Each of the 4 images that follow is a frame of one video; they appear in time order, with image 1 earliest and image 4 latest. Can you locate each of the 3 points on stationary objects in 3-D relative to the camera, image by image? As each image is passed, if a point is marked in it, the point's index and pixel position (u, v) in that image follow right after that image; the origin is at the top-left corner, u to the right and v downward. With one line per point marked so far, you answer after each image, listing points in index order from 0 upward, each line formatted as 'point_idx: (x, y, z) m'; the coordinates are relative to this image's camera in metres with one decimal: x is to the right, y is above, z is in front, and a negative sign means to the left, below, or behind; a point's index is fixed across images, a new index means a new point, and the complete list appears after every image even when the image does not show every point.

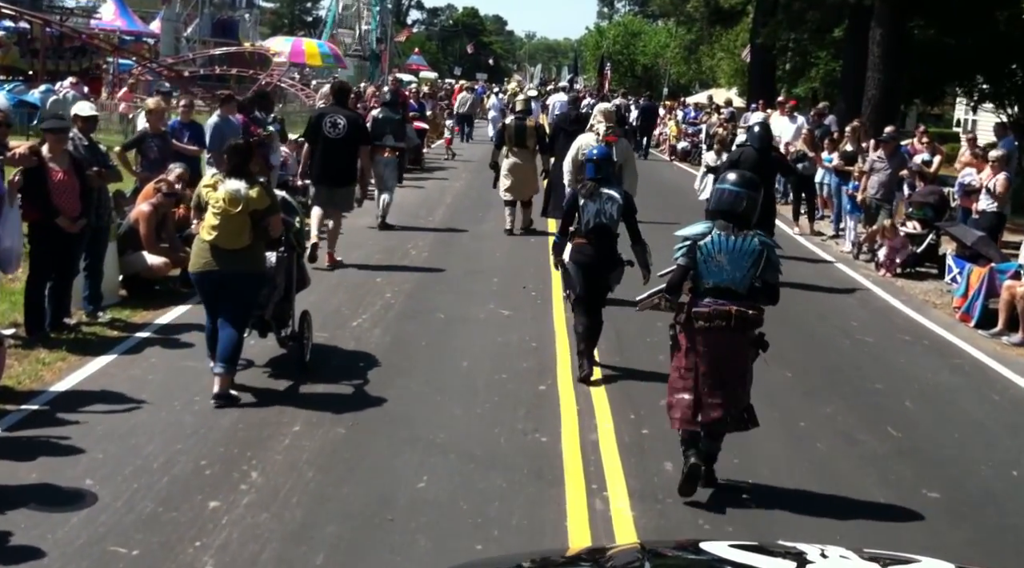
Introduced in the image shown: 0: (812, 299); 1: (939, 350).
0: (+3.1, -0.1, +15.3) m
1: (+3.8, -0.6, +13.3) m
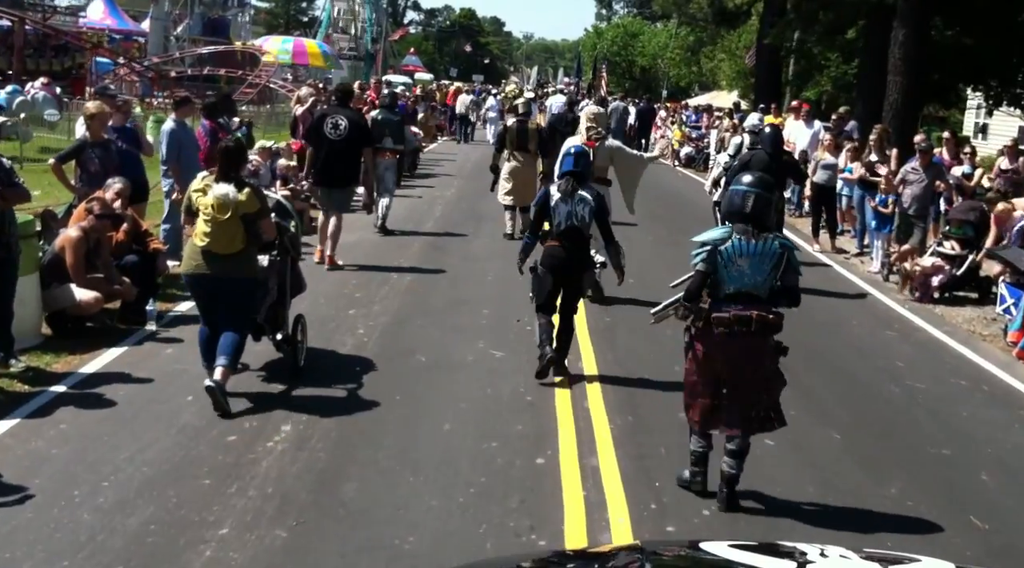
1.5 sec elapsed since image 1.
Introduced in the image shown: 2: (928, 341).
0: (+3.0, -0.3, +14.1) m
1: (+3.8, -0.8, +12.1) m
2: (+3.7, -0.6, +13.0) m
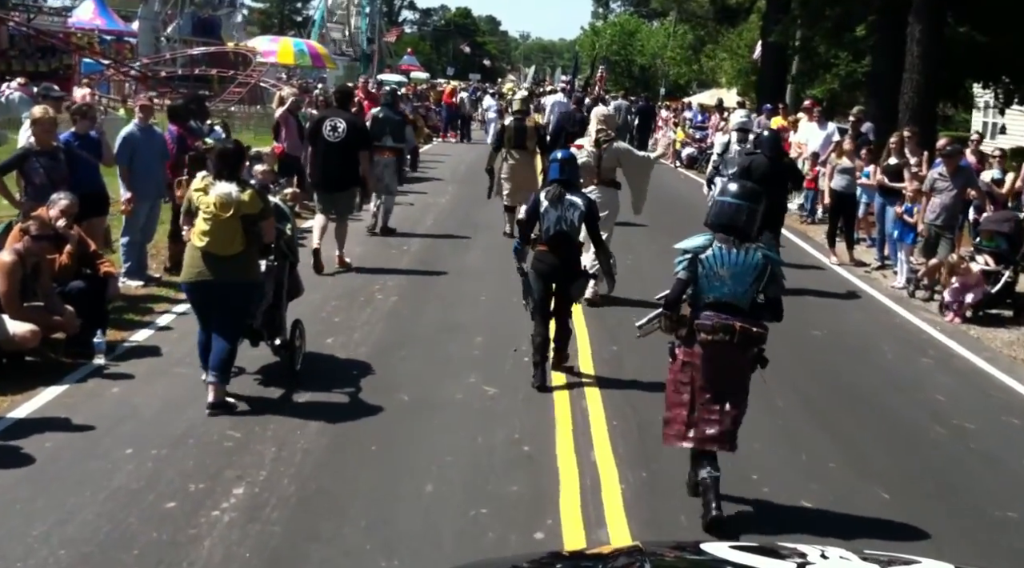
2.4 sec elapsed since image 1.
0: (+3.0, -0.4, +13.3) m
1: (+3.8, -0.9, +11.3) m
2: (+3.7, -0.7, +12.2) m
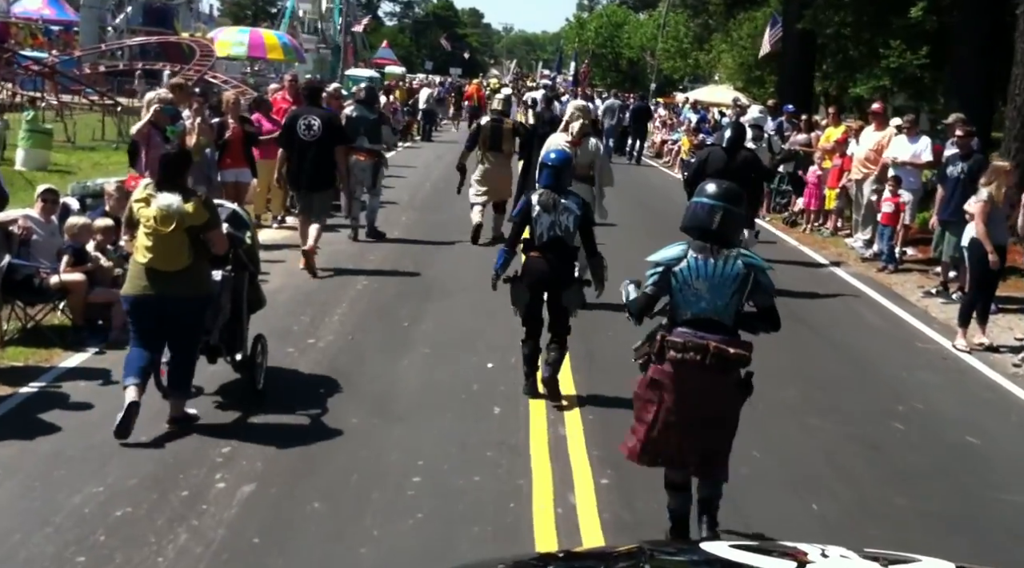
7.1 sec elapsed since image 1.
0: (+2.8, -1.0, +9.3) m
1: (+3.6, -1.4, +7.3) m
2: (+3.5, -1.2, +8.2) m
